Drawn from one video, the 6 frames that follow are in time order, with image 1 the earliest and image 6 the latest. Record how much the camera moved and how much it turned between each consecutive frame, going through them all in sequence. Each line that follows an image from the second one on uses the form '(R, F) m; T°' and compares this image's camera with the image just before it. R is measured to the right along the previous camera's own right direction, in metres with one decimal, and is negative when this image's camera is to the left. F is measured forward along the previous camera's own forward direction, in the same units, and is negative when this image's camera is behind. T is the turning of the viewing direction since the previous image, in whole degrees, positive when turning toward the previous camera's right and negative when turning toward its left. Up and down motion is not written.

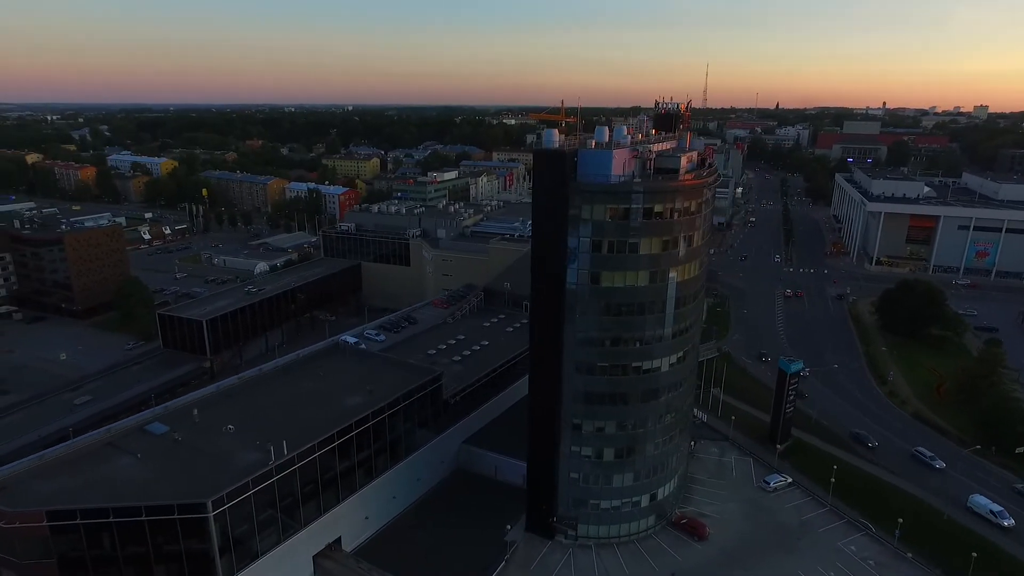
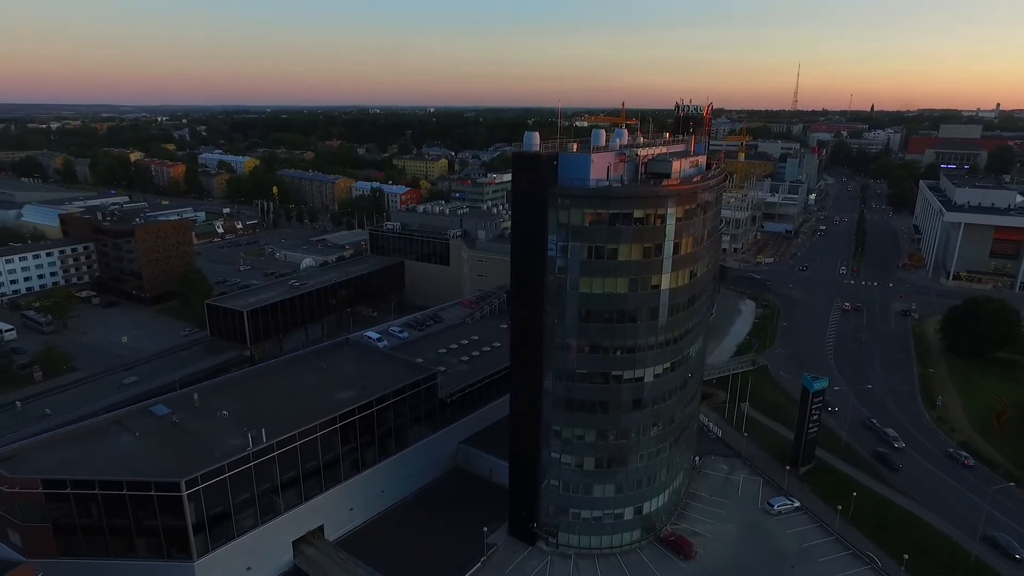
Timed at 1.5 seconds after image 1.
(+5.5, +0.4) m; -7°
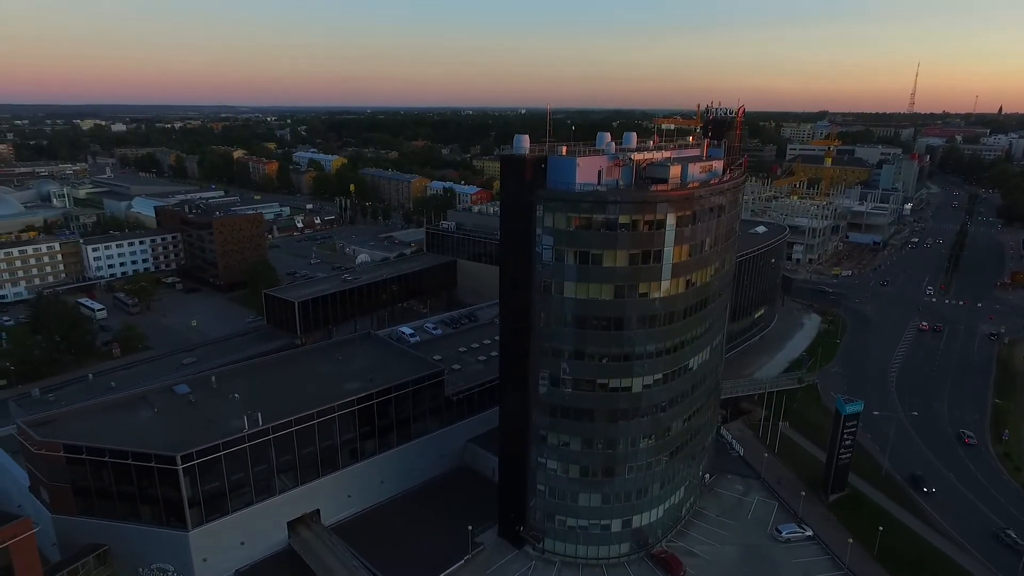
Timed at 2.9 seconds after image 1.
(+5.6, +0.3) m; -8°
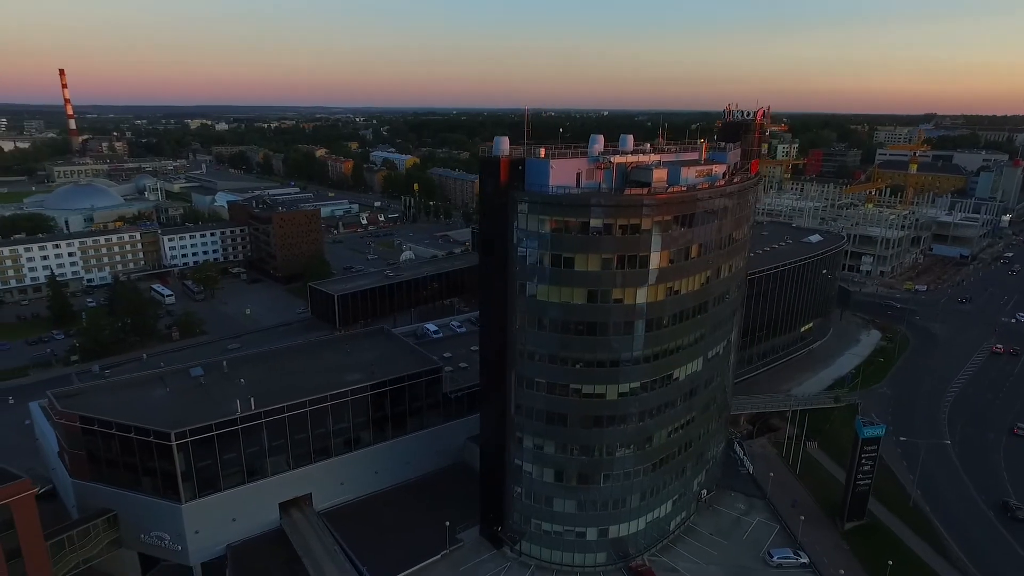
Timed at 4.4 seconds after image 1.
(+5.7, +0.2) m; -7°
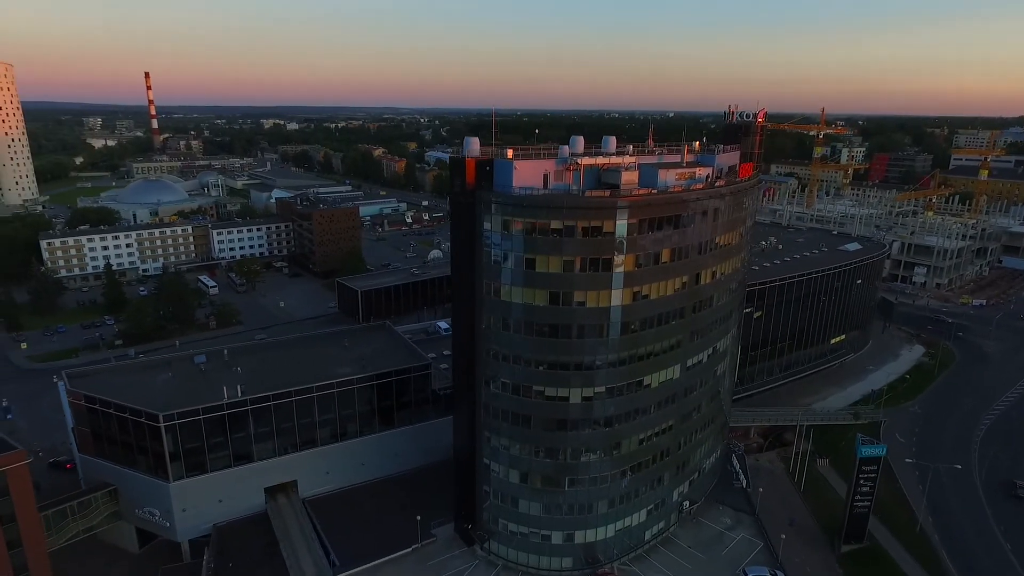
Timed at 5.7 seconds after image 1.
(+5.2, +0.1) m; -5°
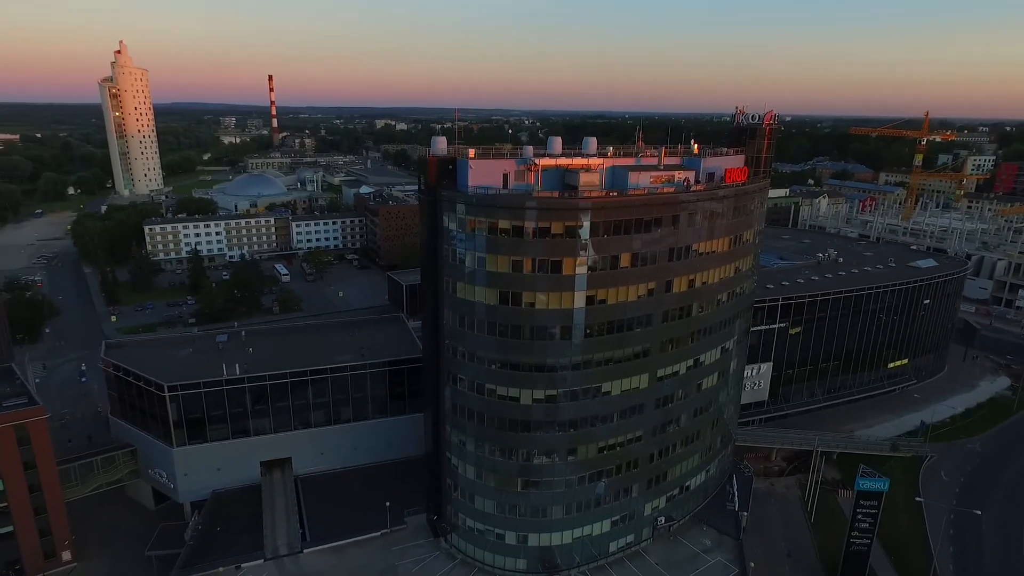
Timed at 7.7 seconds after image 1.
(+7.9, +0.4) m; -9°
